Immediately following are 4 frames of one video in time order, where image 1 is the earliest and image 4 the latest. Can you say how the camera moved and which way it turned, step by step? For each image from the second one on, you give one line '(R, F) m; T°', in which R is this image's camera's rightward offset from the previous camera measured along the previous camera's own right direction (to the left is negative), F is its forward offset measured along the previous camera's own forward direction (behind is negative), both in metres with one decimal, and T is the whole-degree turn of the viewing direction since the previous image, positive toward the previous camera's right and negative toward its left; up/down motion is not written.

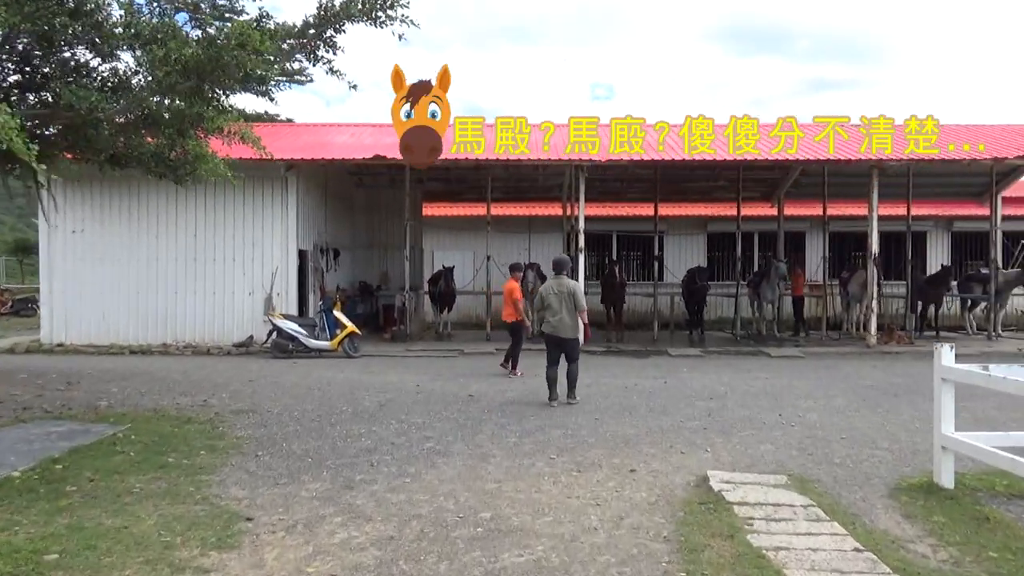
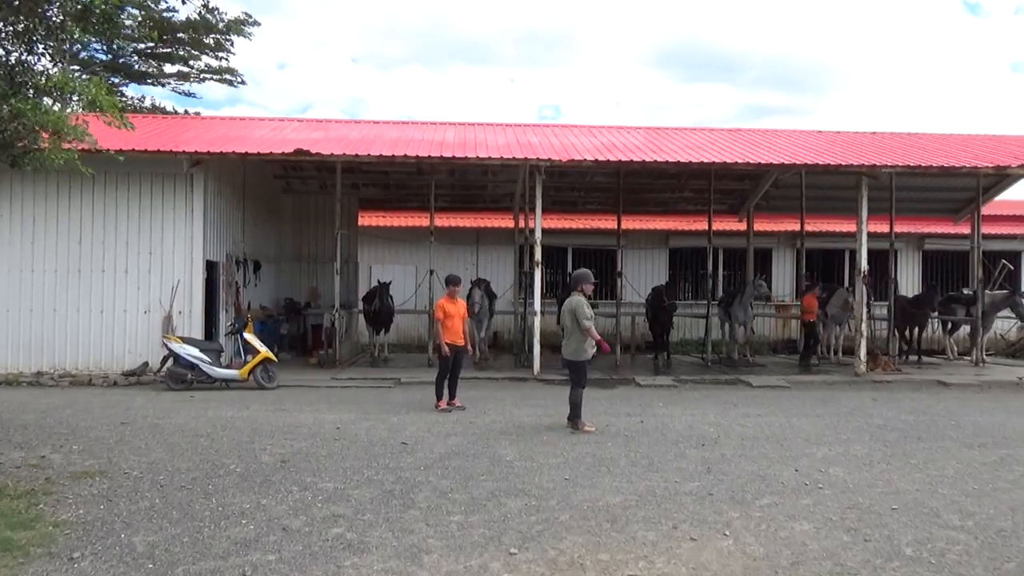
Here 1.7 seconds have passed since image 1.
(0.0, +1.7) m; +4°
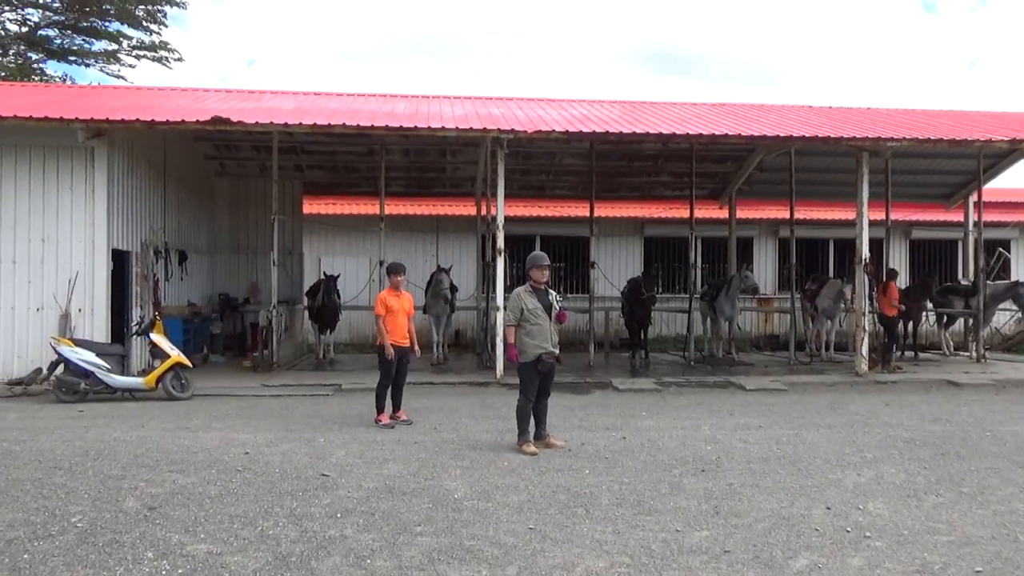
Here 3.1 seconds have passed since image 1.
(+0.1, +1.4) m; +2°
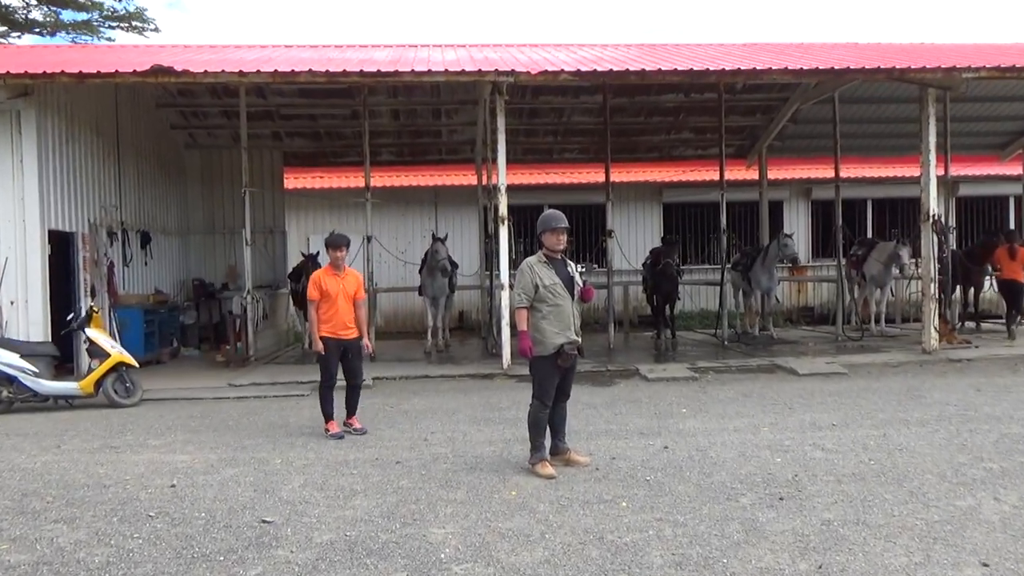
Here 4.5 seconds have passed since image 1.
(0.0, +1.4) m; -1°
